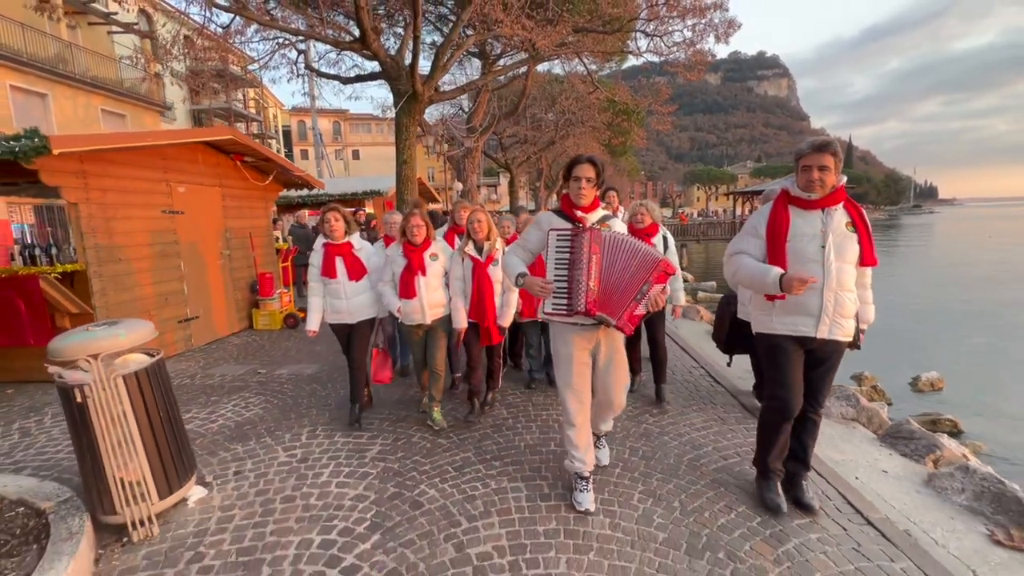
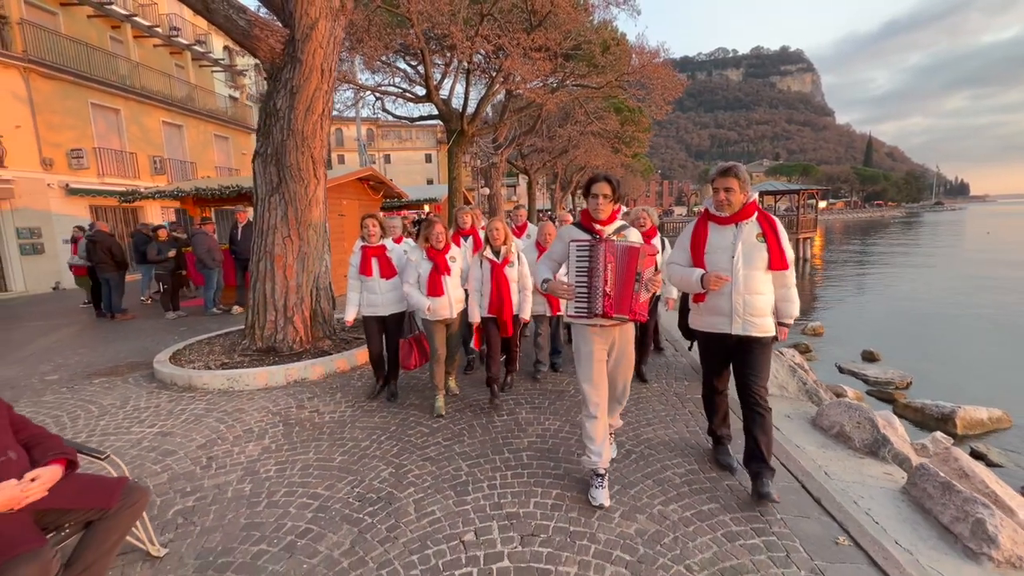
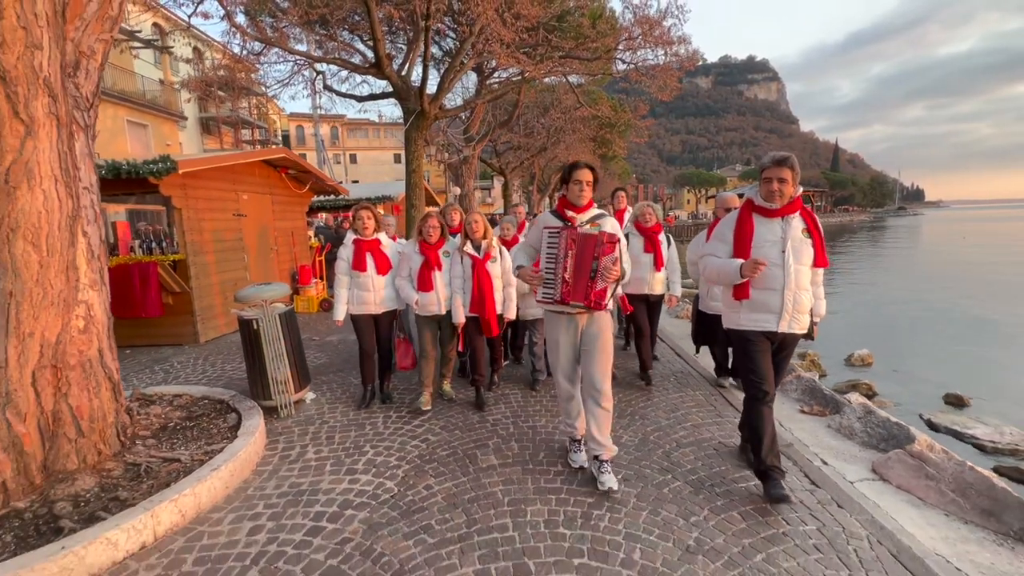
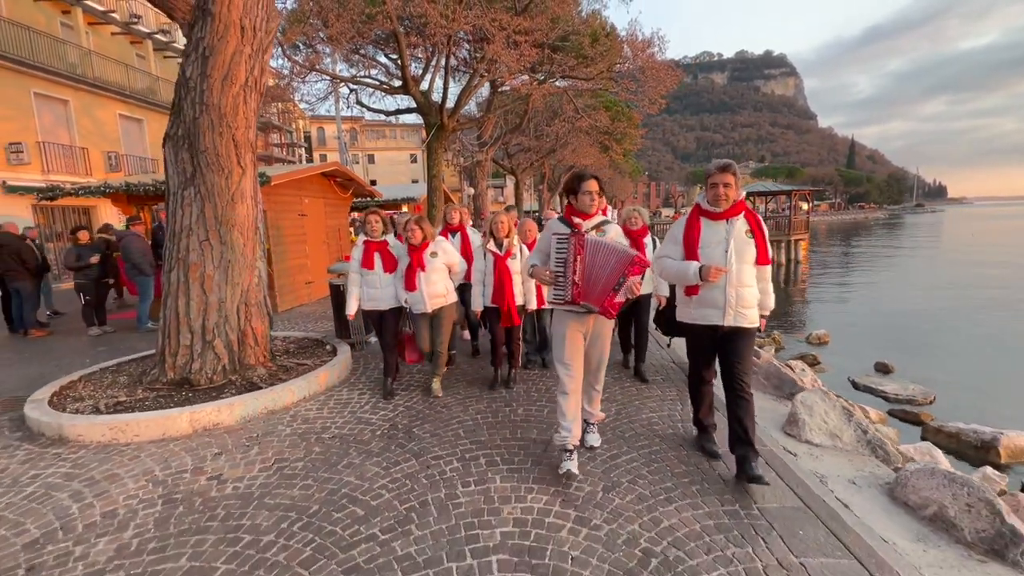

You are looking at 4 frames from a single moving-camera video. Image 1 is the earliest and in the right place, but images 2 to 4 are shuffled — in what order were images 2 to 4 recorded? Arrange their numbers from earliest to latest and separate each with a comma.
3, 4, 2
